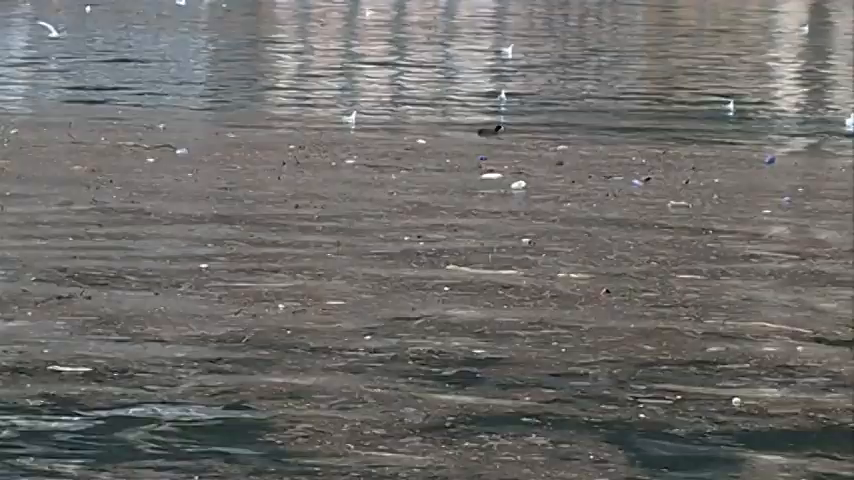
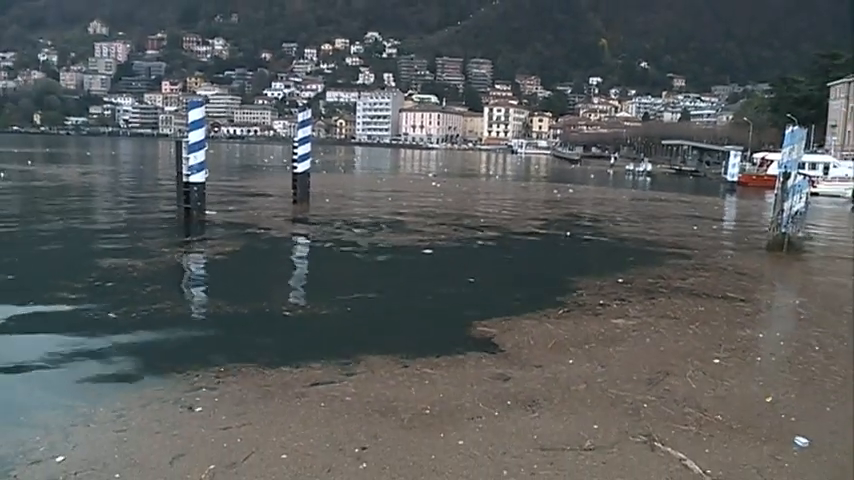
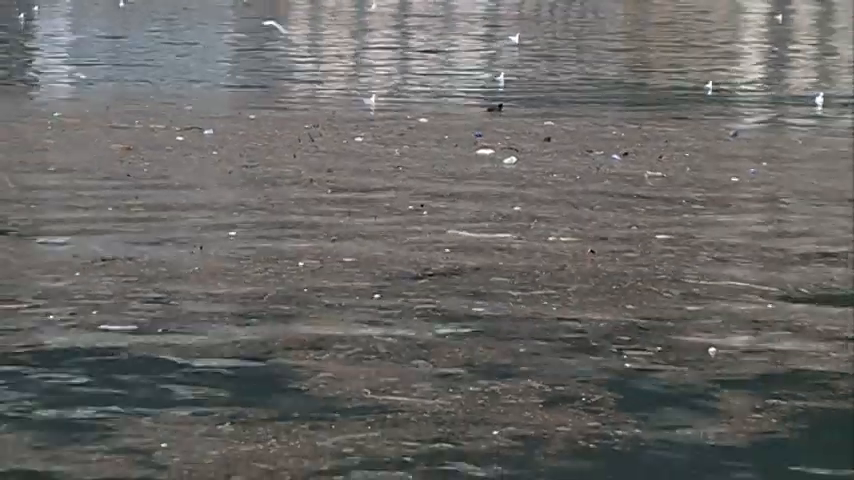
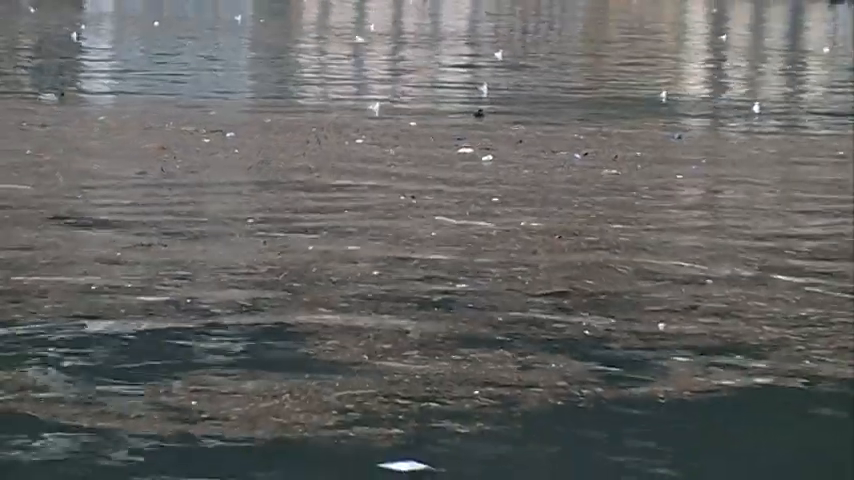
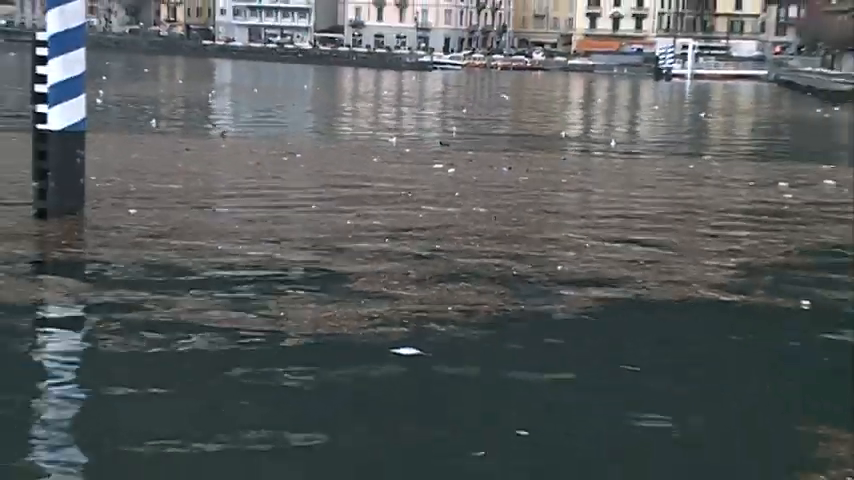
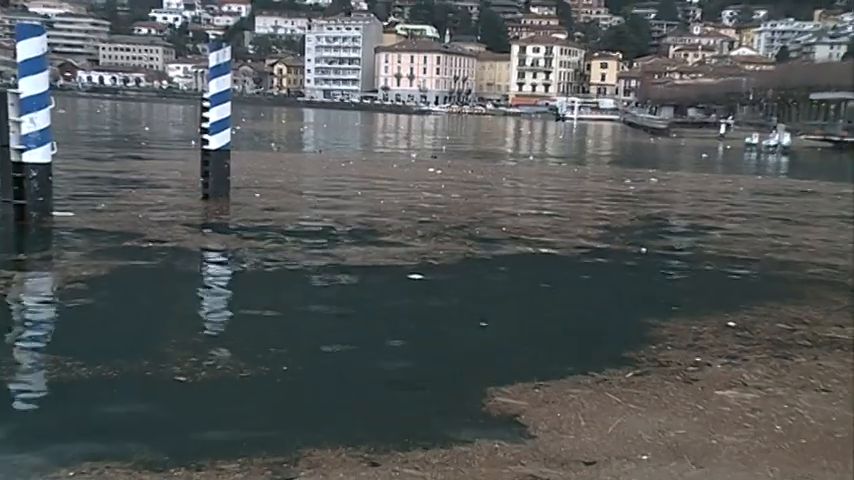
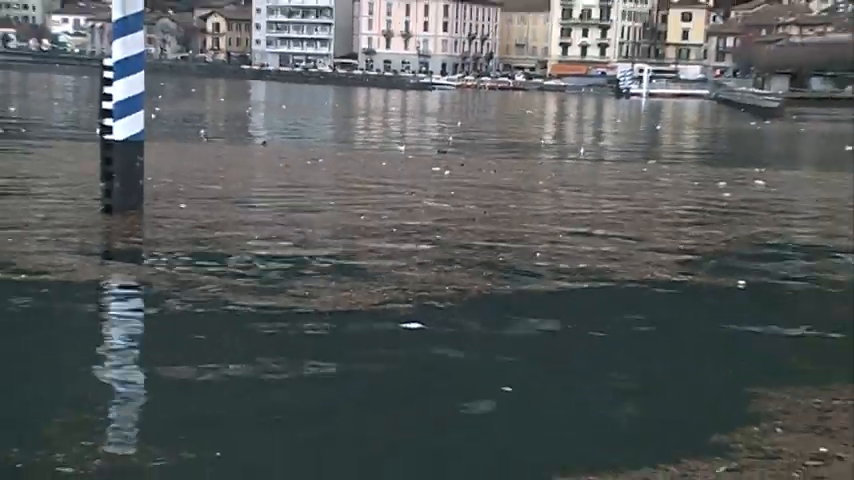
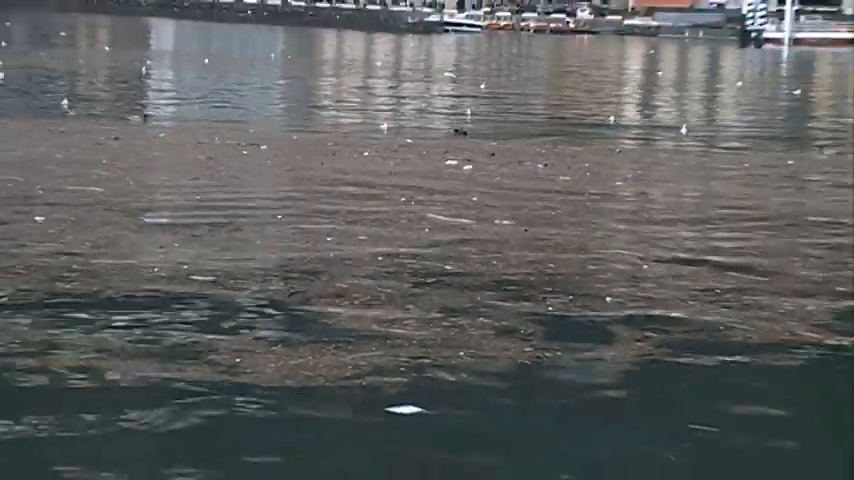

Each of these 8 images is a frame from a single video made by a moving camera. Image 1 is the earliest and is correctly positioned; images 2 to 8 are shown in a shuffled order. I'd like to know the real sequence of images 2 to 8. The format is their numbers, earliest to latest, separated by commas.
3, 4, 8, 5, 7, 6, 2
